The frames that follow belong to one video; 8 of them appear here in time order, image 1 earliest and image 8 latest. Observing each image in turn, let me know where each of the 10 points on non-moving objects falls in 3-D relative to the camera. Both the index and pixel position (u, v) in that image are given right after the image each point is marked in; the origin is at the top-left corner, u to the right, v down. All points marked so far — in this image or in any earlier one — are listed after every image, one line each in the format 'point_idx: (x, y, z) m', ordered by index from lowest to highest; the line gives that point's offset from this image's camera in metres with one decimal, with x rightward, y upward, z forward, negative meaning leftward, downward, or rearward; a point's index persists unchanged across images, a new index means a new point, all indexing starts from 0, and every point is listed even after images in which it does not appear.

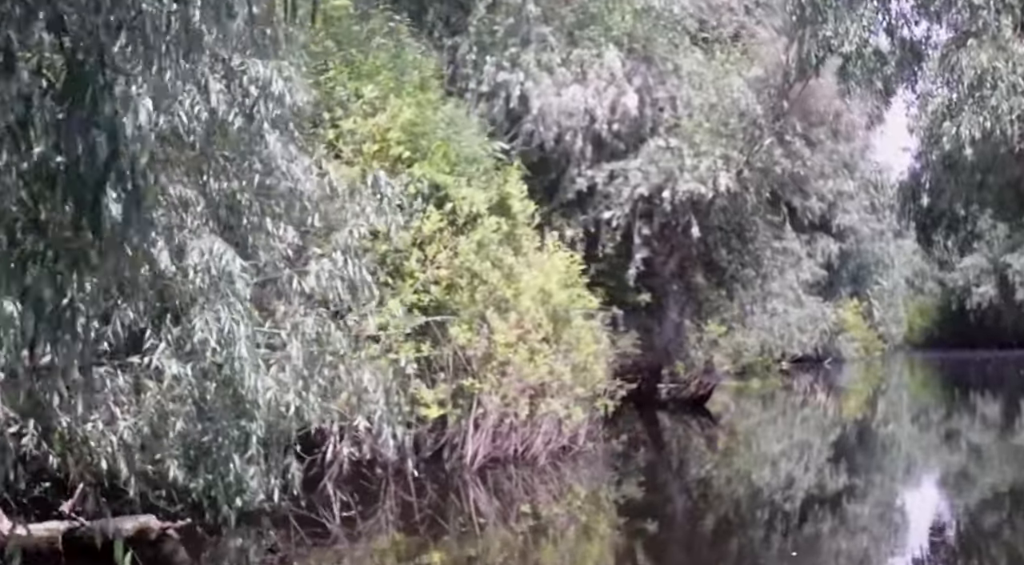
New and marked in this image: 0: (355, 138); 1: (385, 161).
0: (-1.5, +1.3, +14.1) m
1: (-1.2, +1.1, +14.3) m
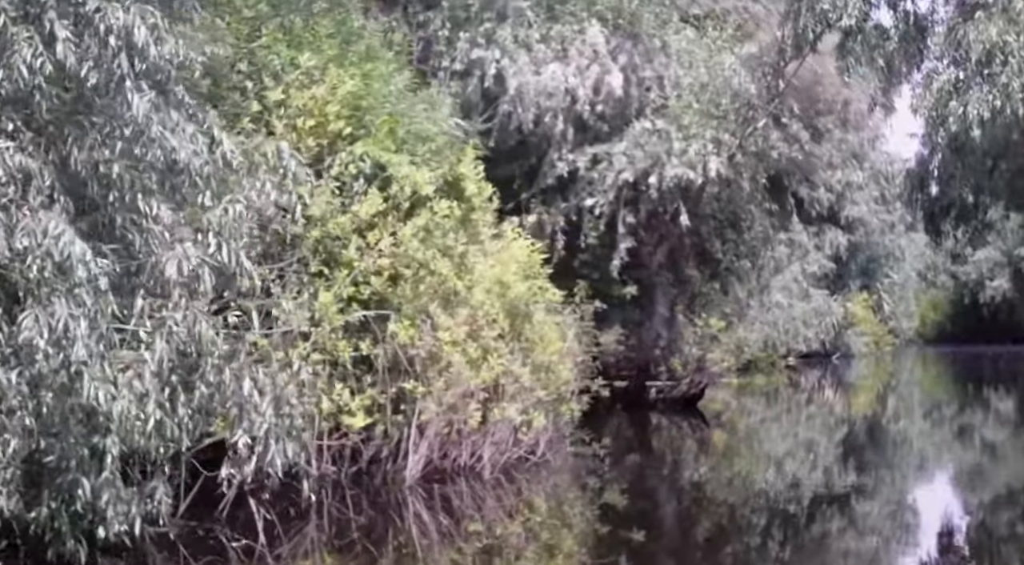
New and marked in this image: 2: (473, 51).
0: (-1.9, +1.4, +12.7) m
1: (-1.6, +1.2, +12.9) m
2: (-0.5, +3.0, +19.9) m
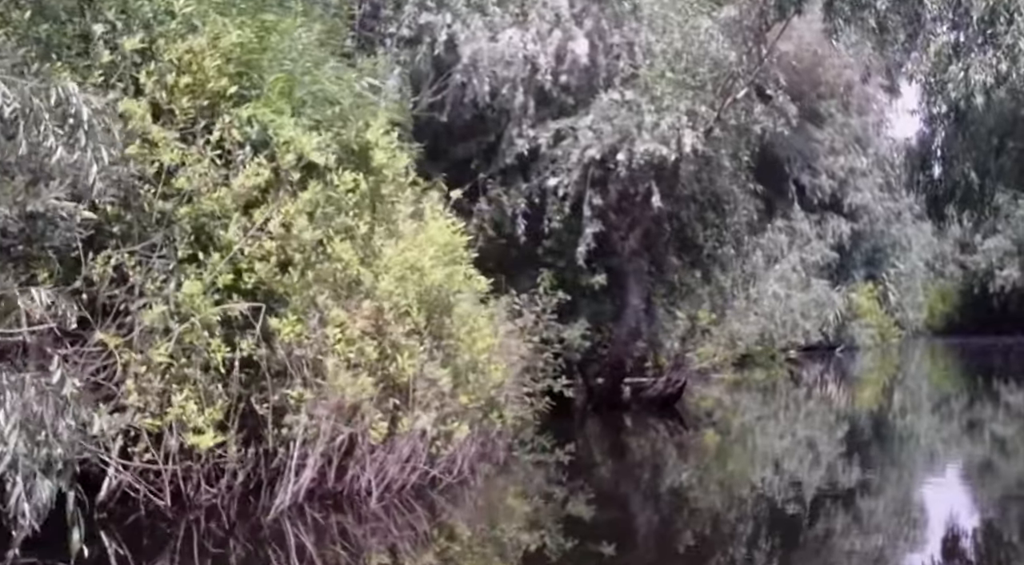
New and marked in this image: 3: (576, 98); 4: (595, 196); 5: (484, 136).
0: (-2.5, +1.5, +10.8) m
1: (-2.2, +1.3, +11.0) m
2: (-1.1, +3.2, +18.0) m
3: (+0.8, +2.3, +19.1) m
4: (+1.0, +1.0, +18.7) m
5: (-0.3, +1.9, +19.3) m
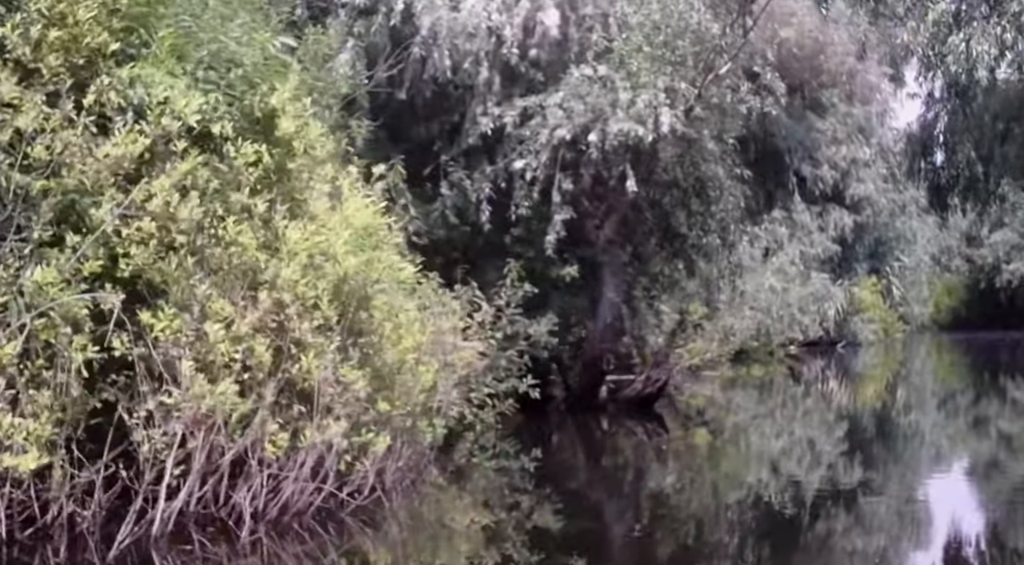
0: (-2.9, +1.6, +9.3) m
1: (-2.6, +1.4, +9.5) m
2: (-1.5, +3.3, +16.5) m
3: (+0.4, +2.4, +17.6) m
4: (+0.6, +1.1, +17.2) m
5: (-0.8, +2.0, +17.9) m
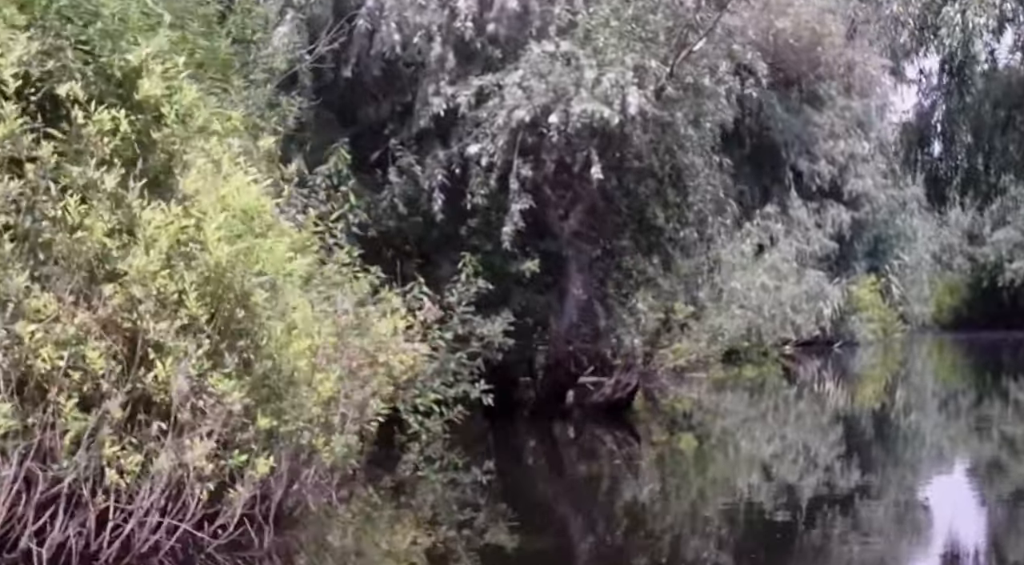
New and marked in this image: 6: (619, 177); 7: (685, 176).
0: (-3.4, +1.6, +7.8) m
1: (-3.1, +1.4, +8.1) m
2: (-1.9, +3.3, +15.1) m
3: (-0.1, +2.4, +16.1) m
4: (+0.1, +1.2, +15.8) m
5: (-1.2, +2.0, +16.4) m
6: (+1.2, +1.2, +17.7) m
7: (+2.0, +1.2, +17.5) m
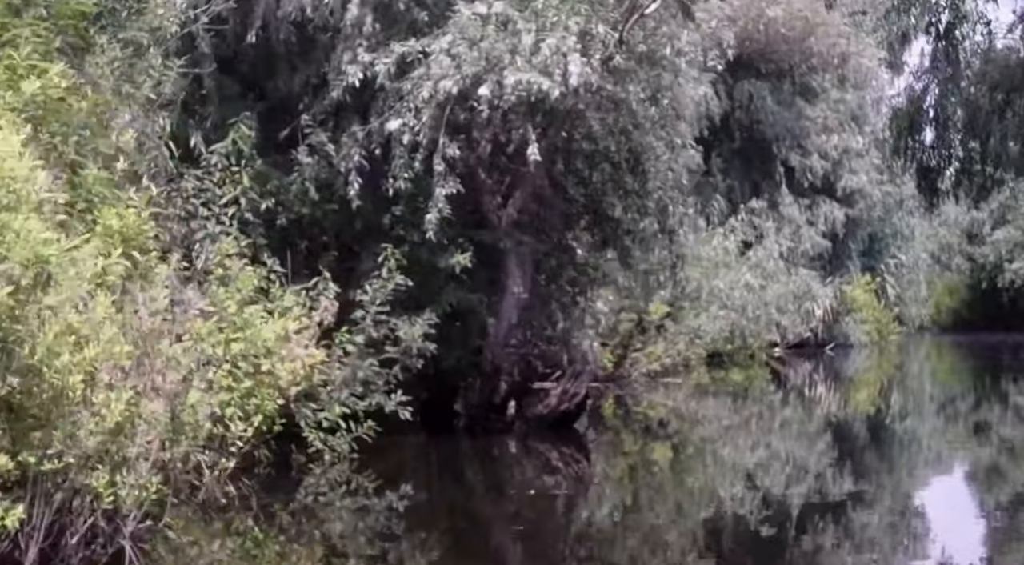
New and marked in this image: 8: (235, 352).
0: (-4.1, +1.7, +5.8) m
1: (-3.8, +1.5, +6.1) m
2: (-2.6, +3.4, +13.1) m
3: (-0.7, +2.5, +14.1) m
4: (-0.5, +1.2, +13.8) m
5: (-1.9, +2.1, +14.4) m
6: (+0.6, +1.2, +15.7) m
7: (+1.3, +1.3, +15.5) m
8: (-2.0, -0.5, +11.0) m
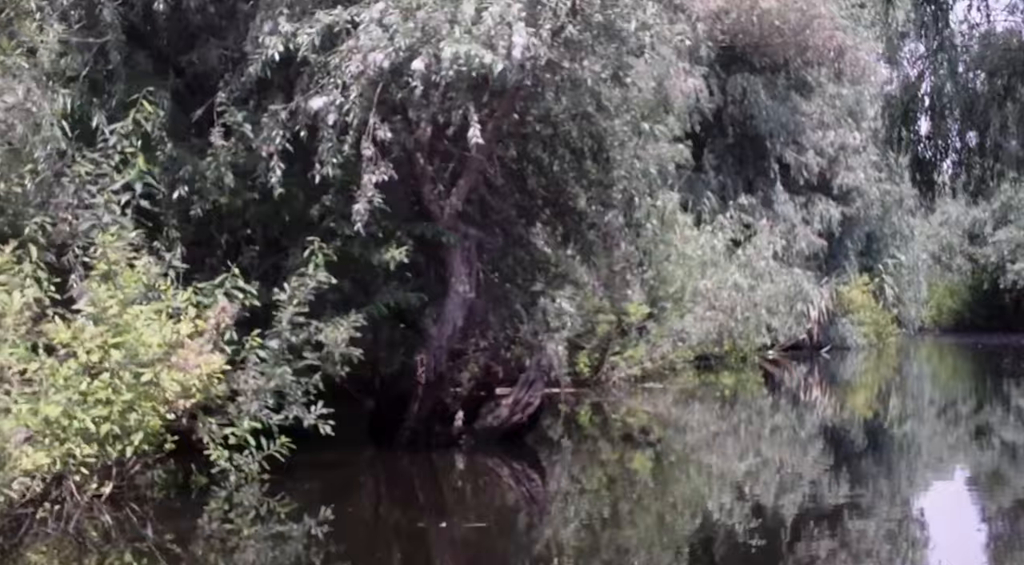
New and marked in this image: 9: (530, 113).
0: (-4.6, +1.7, +4.3) m
1: (-4.3, +1.5, +4.6) m
2: (-3.1, +3.4, +11.6) m
3: (-1.2, +2.5, +12.6) m
4: (-1.0, +1.2, +12.3) m
5: (-2.4, +2.1, +12.9) m
6: (+0.1, +1.2, +14.2) m
7: (+0.8, +1.3, +14.0) m
8: (-2.5, -0.5, +9.5) m
9: (+0.1, +1.5, +13.5) m
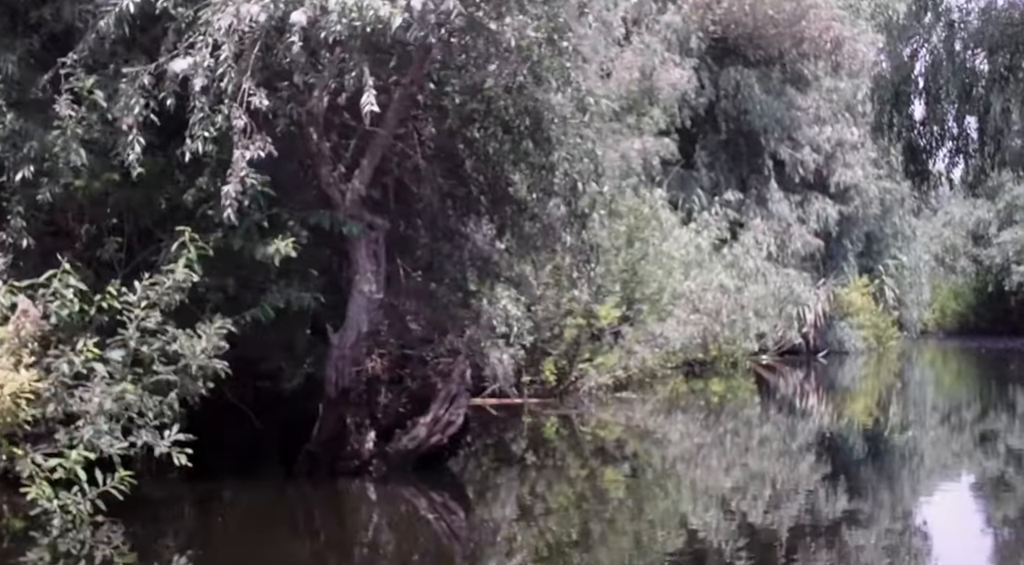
0: (-5.2, +1.7, +2.3) m
1: (-5.0, +1.5, +2.5) m
2: (-3.7, +3.4, +9.5) m
3: (-1.9, +2.5, +10.6) m
4: (-1.7, +1.3, +10.2) m
5: (-3.0, +2.1, +10.9) m
6: (-0.6, +1.2, +12.1) m
7: (+0.2, +1.3, +11.9) m
8: (-3.2, -0.5, +7.5) m
9: (-0.6, +1.5, +11.5) m
